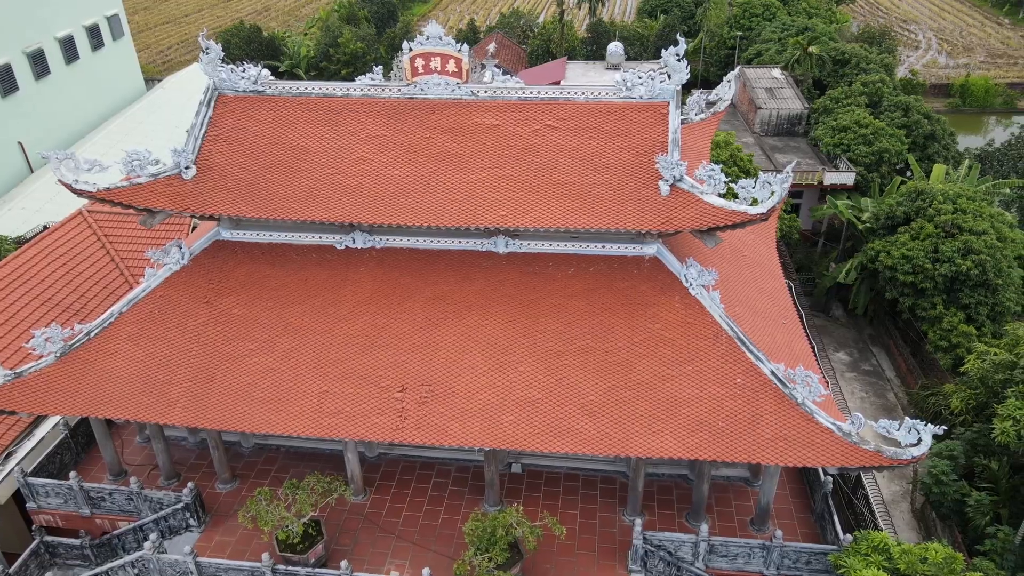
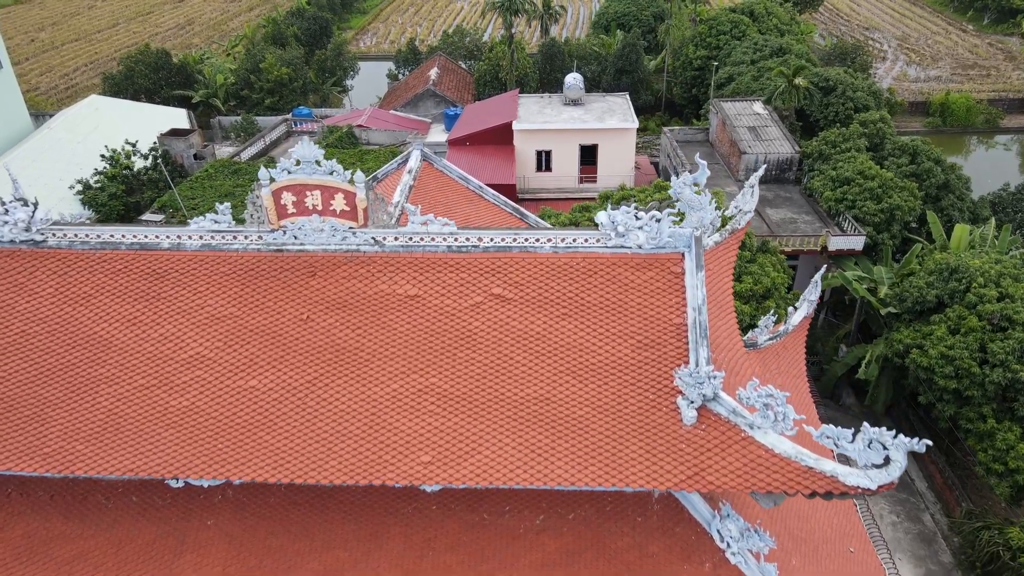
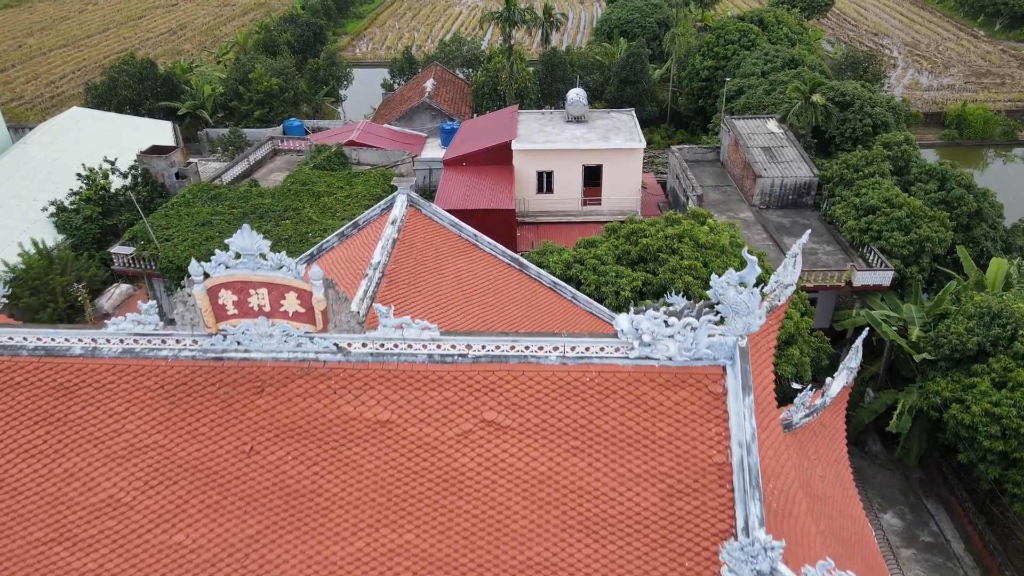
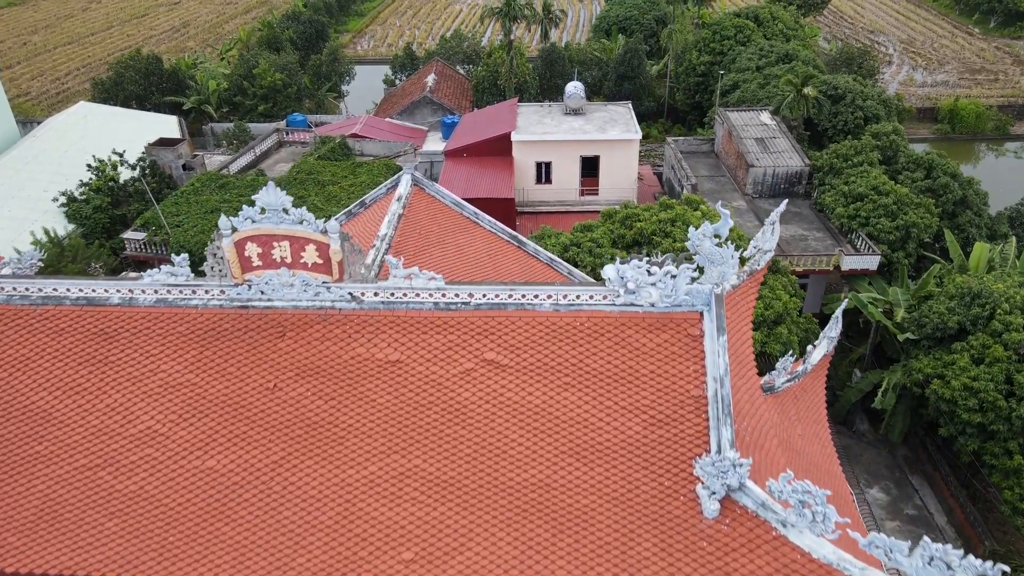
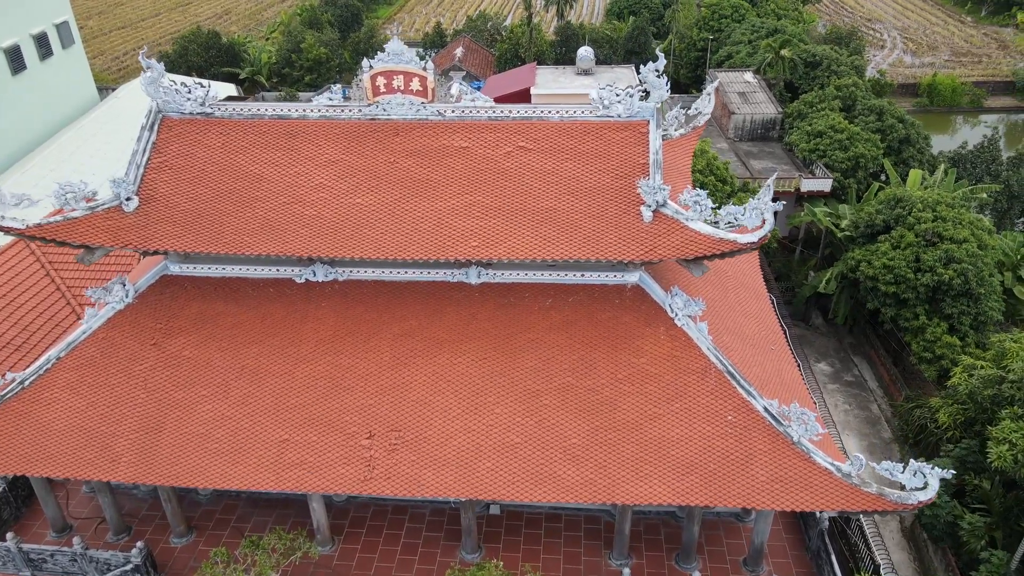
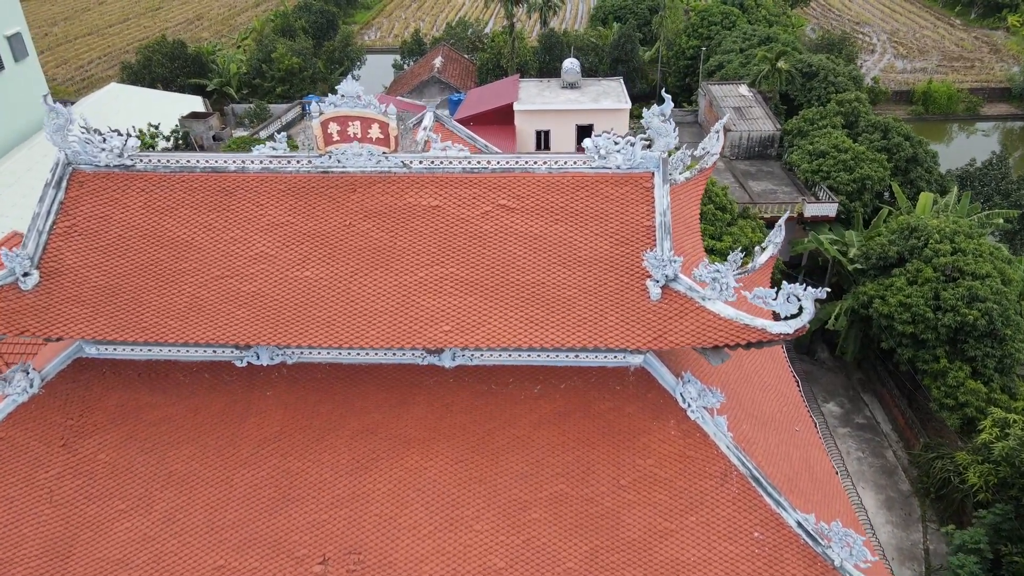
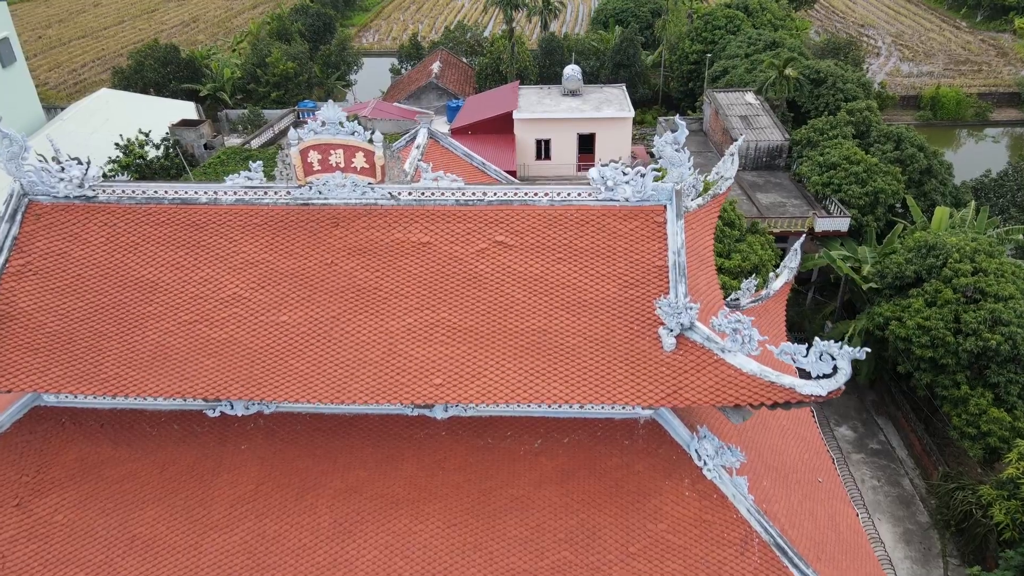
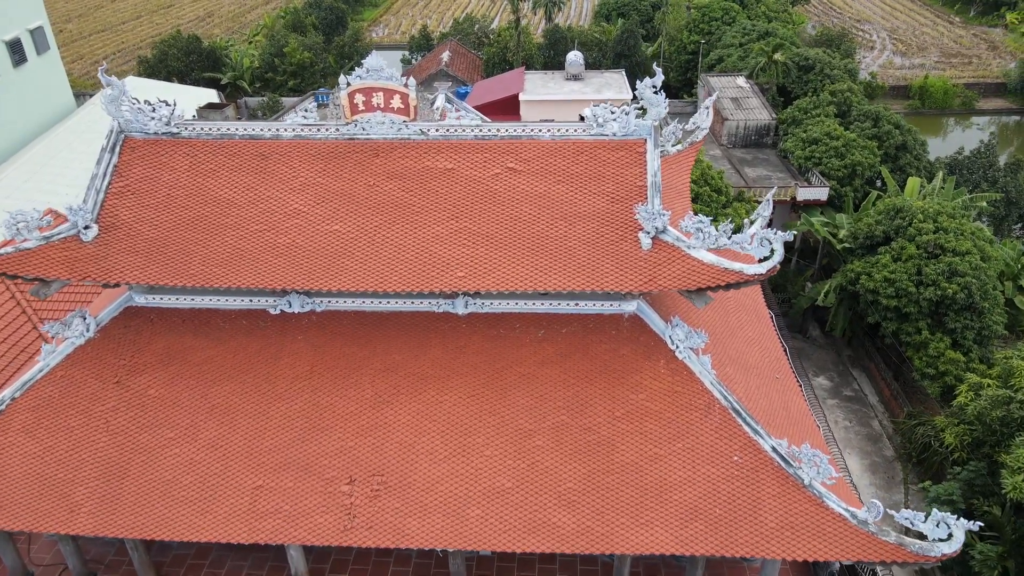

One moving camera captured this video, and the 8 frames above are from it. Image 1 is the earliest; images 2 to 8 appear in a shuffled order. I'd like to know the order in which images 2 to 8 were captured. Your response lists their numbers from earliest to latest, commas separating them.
5, 8, 6, 7, 2, 4, 3
